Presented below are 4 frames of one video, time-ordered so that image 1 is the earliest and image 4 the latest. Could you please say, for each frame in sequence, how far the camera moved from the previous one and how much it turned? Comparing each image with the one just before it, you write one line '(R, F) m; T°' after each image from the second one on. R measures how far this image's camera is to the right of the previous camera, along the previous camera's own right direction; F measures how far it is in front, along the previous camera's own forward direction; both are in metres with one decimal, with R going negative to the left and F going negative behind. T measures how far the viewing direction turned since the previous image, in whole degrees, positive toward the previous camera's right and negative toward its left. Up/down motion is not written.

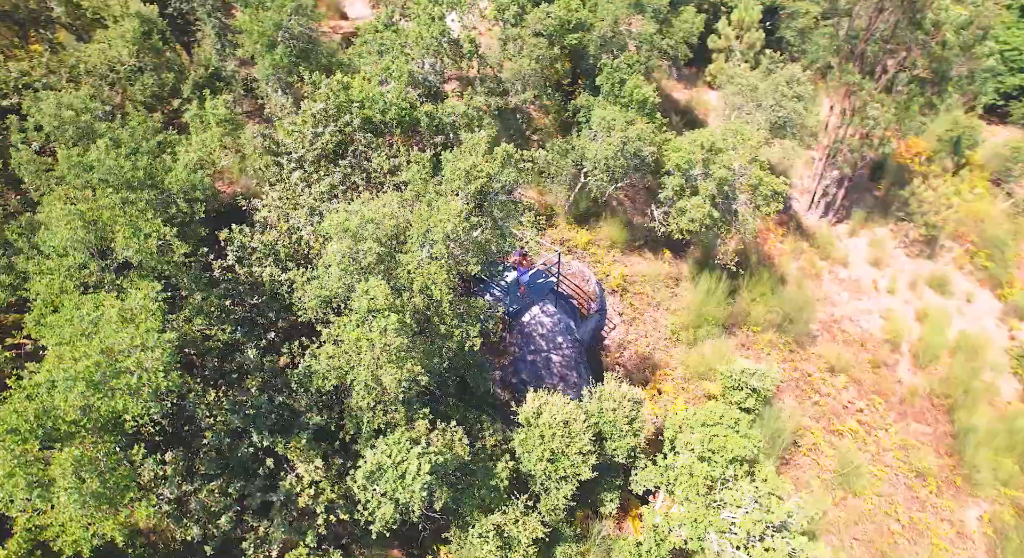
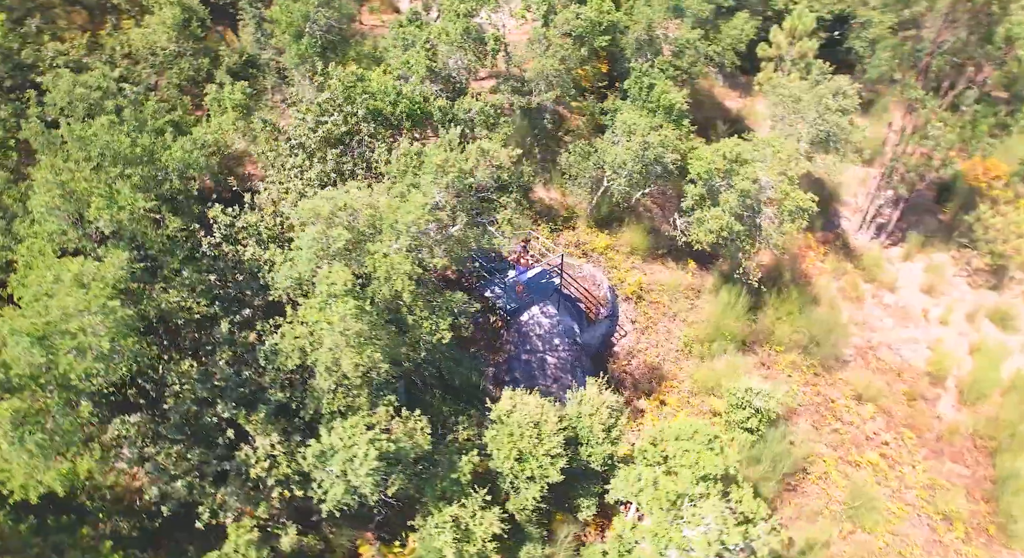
(+2.3, 0.0) m; -5°
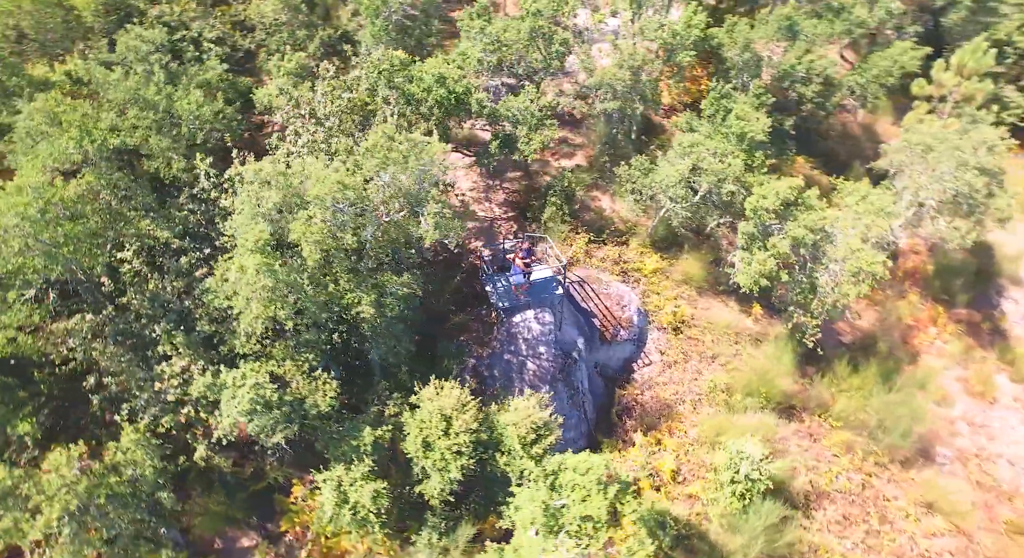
(+6.8, +0.8) m; -15°
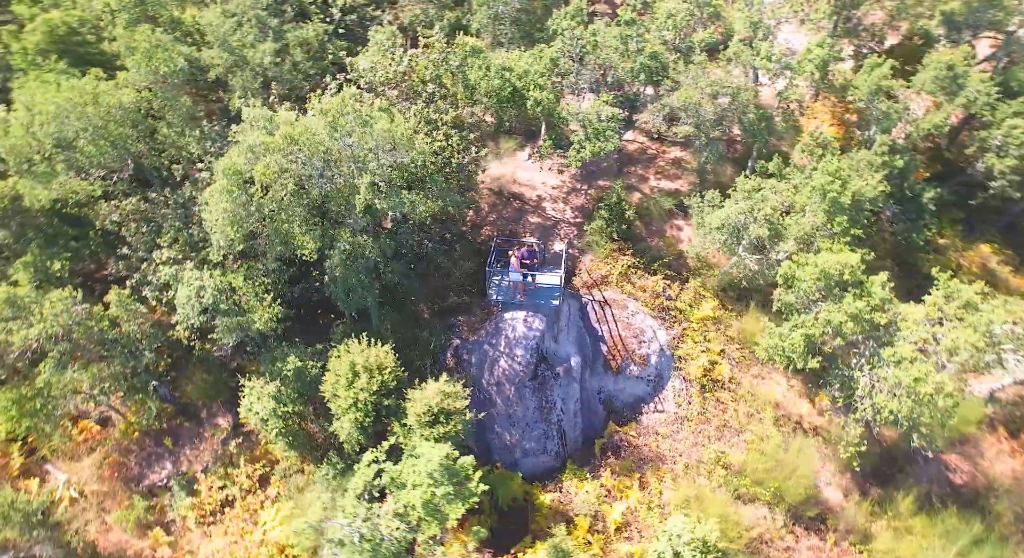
(+9.1, +1.5) m; -21°
